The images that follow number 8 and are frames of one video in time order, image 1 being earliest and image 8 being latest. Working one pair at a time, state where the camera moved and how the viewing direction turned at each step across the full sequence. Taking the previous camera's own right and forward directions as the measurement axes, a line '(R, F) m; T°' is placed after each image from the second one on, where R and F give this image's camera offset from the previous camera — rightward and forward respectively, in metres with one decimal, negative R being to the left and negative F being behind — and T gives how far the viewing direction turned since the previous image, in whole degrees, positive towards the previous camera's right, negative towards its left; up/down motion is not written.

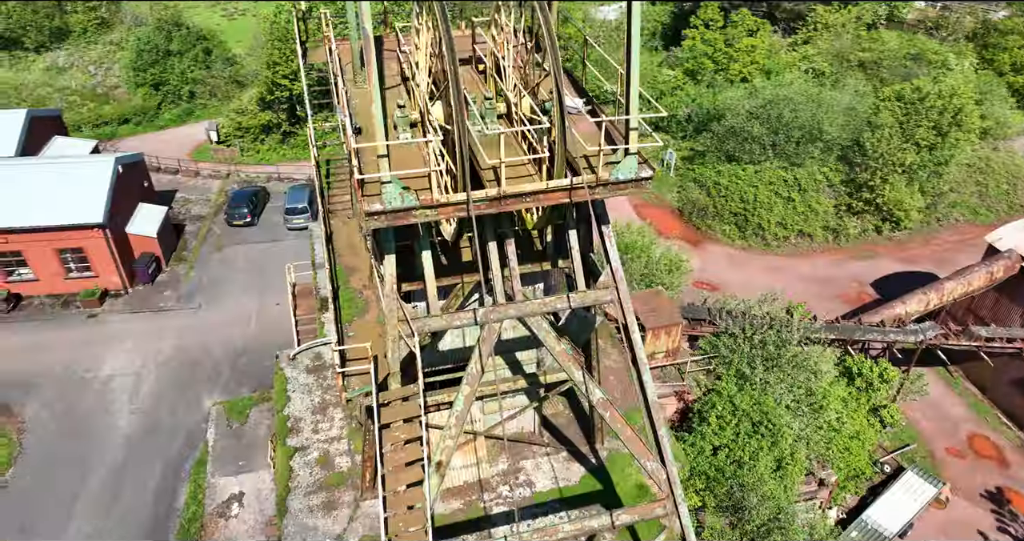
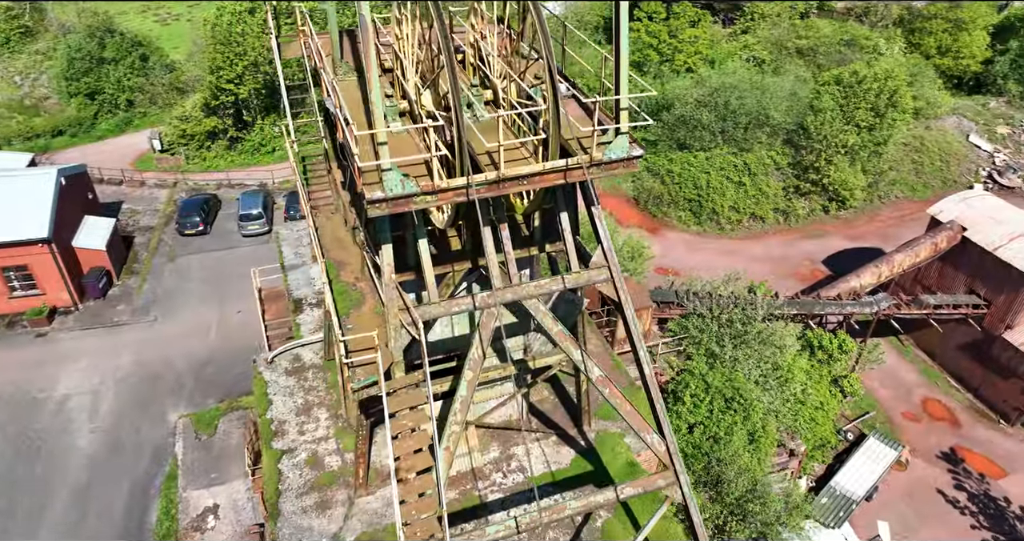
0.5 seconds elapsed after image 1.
(-0.5, -0.1) m; +4°
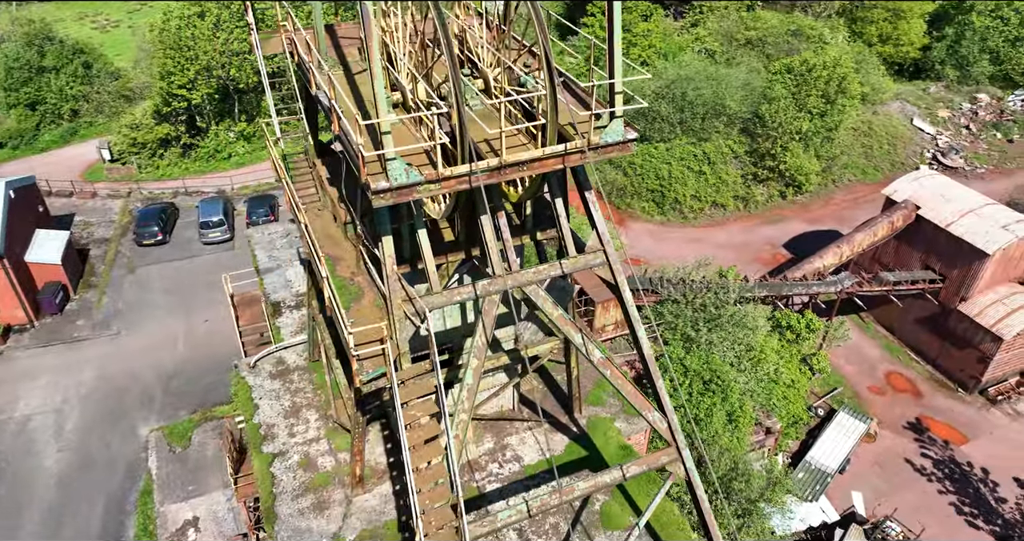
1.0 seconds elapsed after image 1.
(-0.5, -0.1) m; +3°
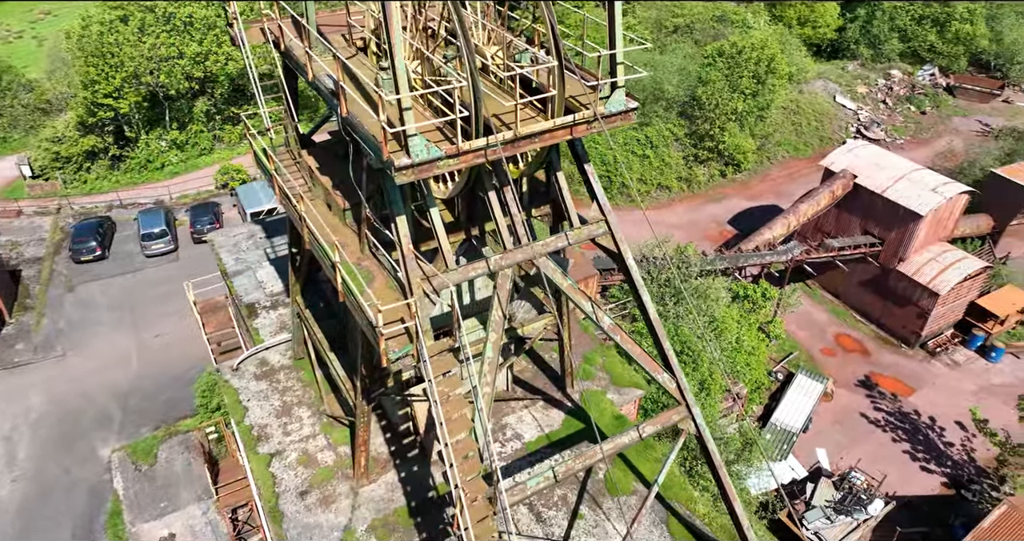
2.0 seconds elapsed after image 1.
(-0.9, -0.1) m; +5°
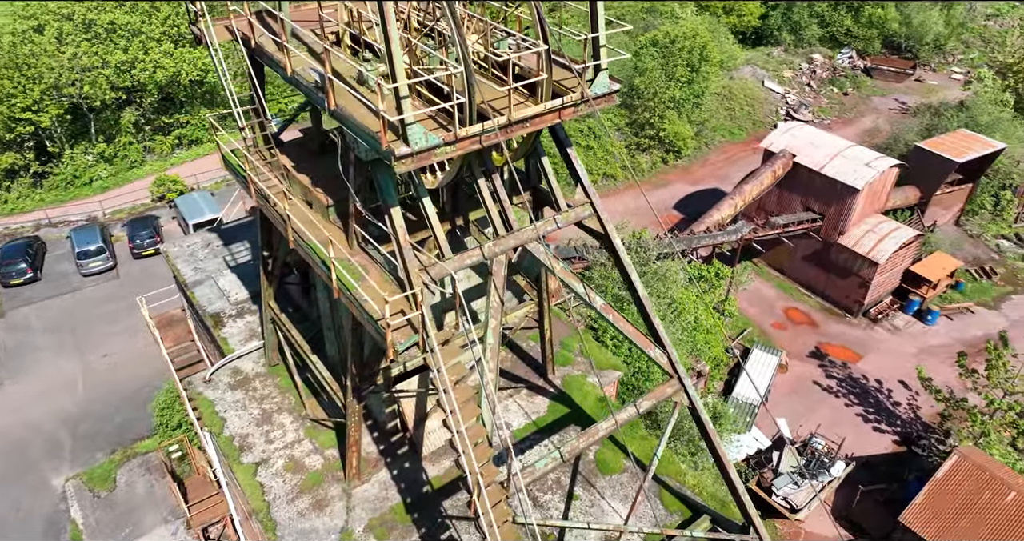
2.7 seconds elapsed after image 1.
(-0.7, 0.0) m; +5°
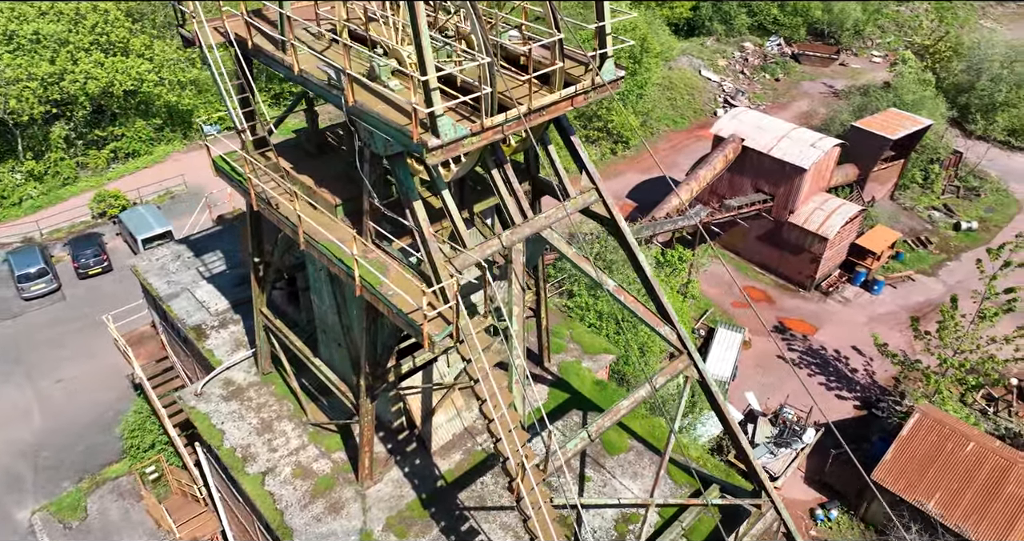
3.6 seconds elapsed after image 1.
(-1.0, -0.1) m; +5°
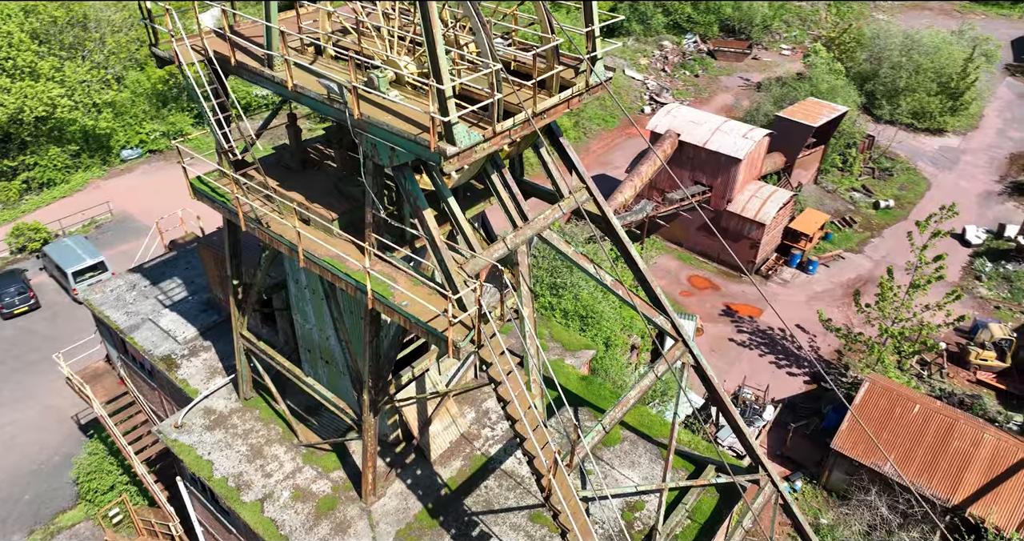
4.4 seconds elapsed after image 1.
(-1.0, -0.1) m; +6°
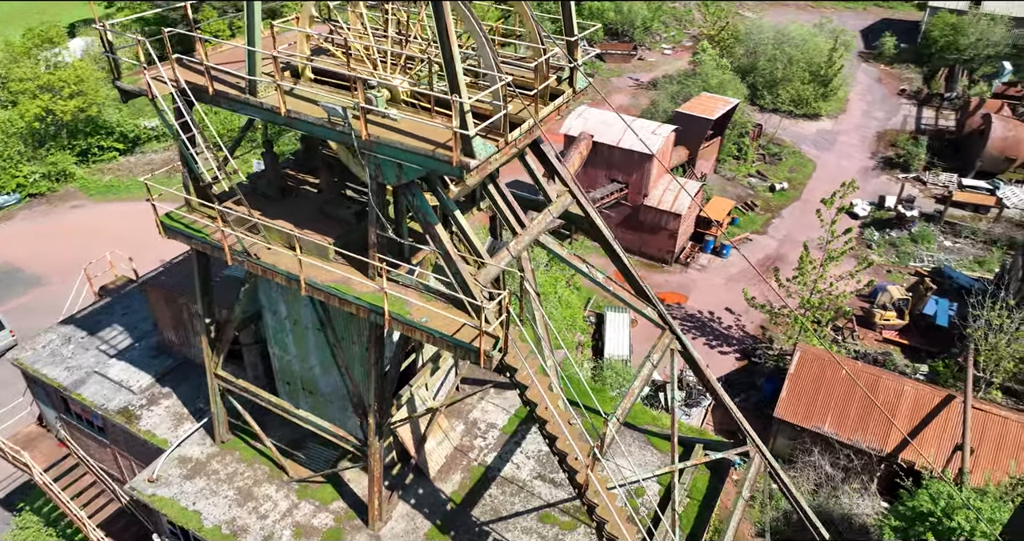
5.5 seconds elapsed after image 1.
(-1.4, -0.1) m; +8°
